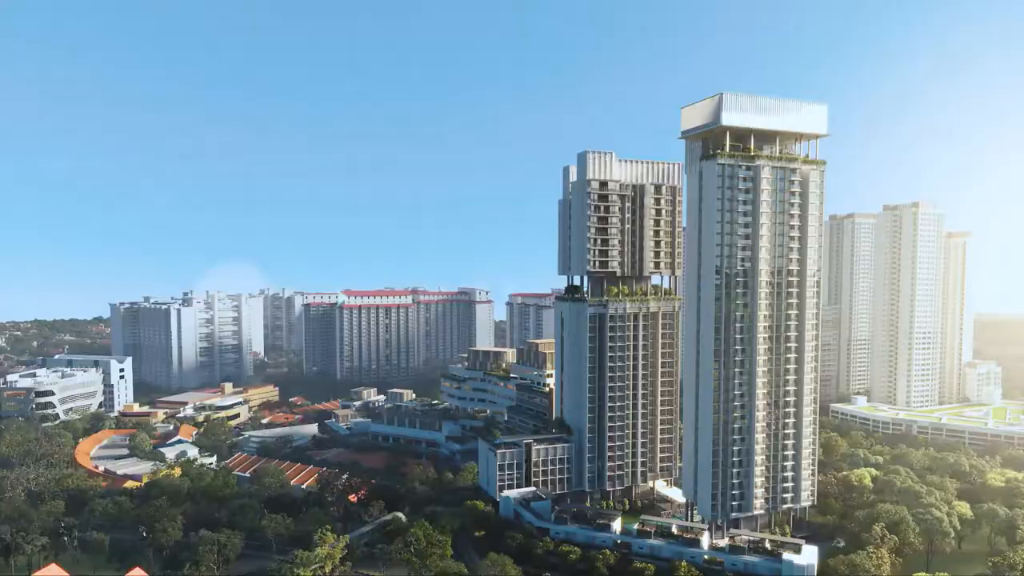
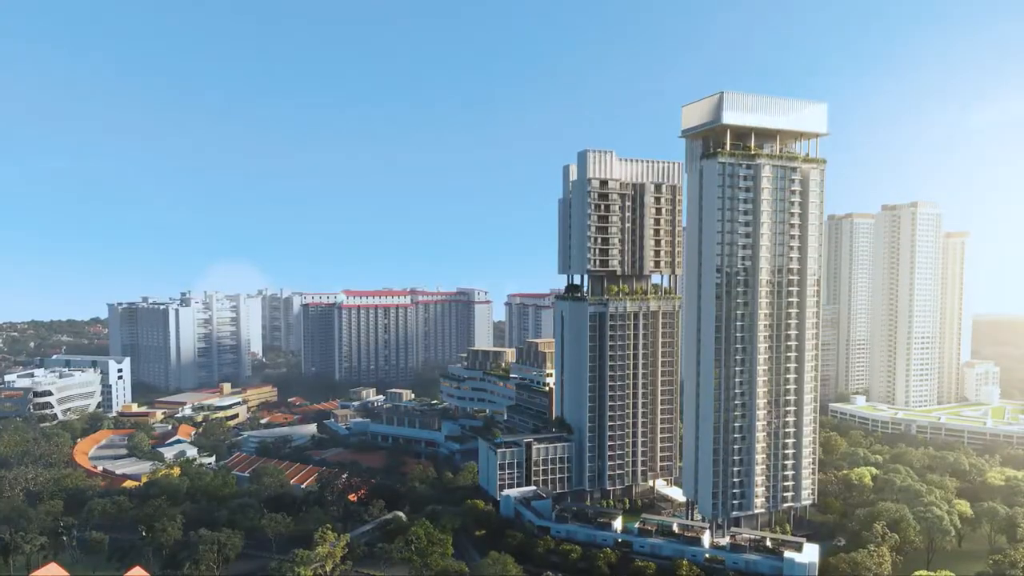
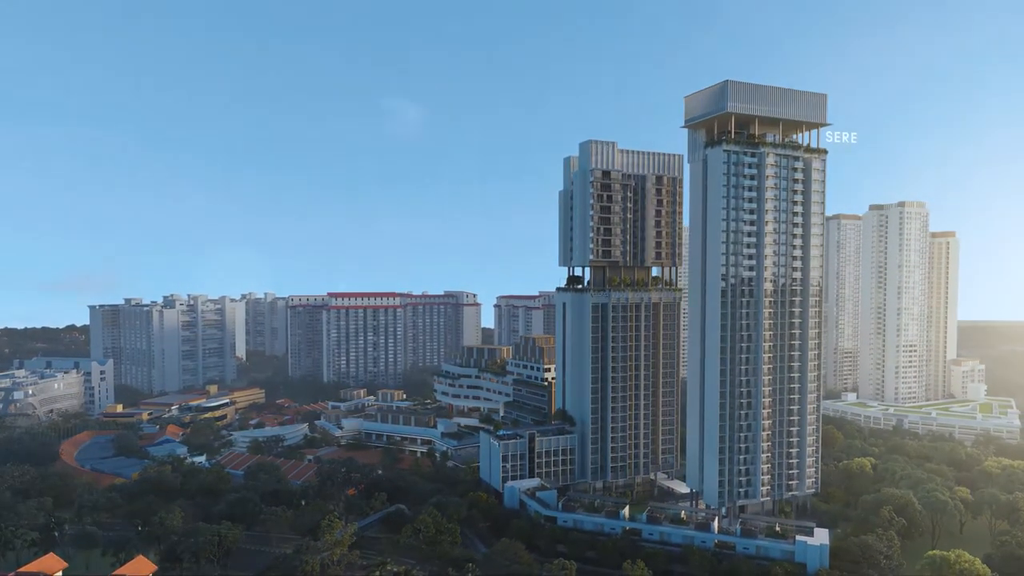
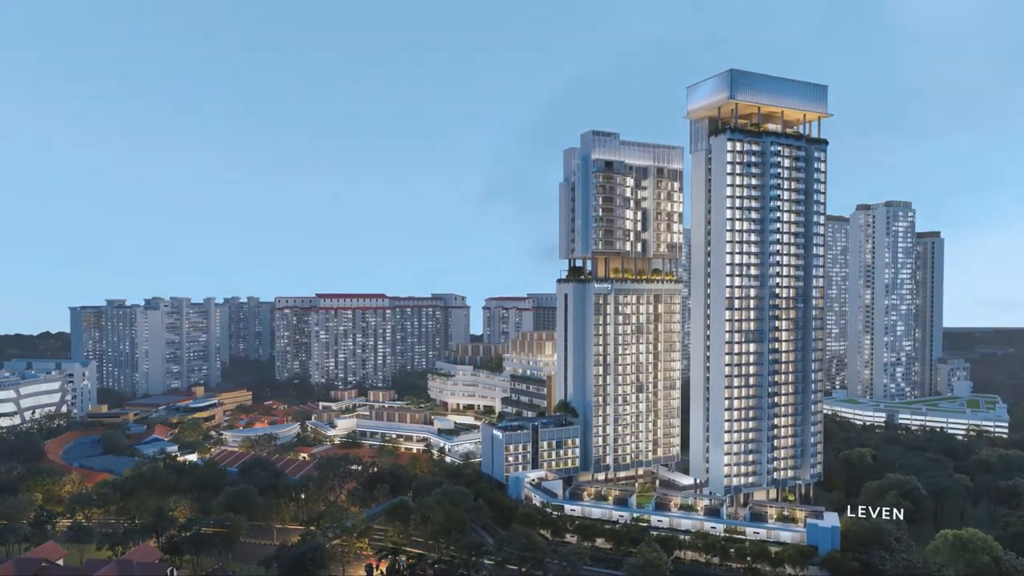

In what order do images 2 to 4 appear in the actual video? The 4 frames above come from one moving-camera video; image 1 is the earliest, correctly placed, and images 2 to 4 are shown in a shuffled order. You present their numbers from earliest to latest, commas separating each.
2, 3, 4
